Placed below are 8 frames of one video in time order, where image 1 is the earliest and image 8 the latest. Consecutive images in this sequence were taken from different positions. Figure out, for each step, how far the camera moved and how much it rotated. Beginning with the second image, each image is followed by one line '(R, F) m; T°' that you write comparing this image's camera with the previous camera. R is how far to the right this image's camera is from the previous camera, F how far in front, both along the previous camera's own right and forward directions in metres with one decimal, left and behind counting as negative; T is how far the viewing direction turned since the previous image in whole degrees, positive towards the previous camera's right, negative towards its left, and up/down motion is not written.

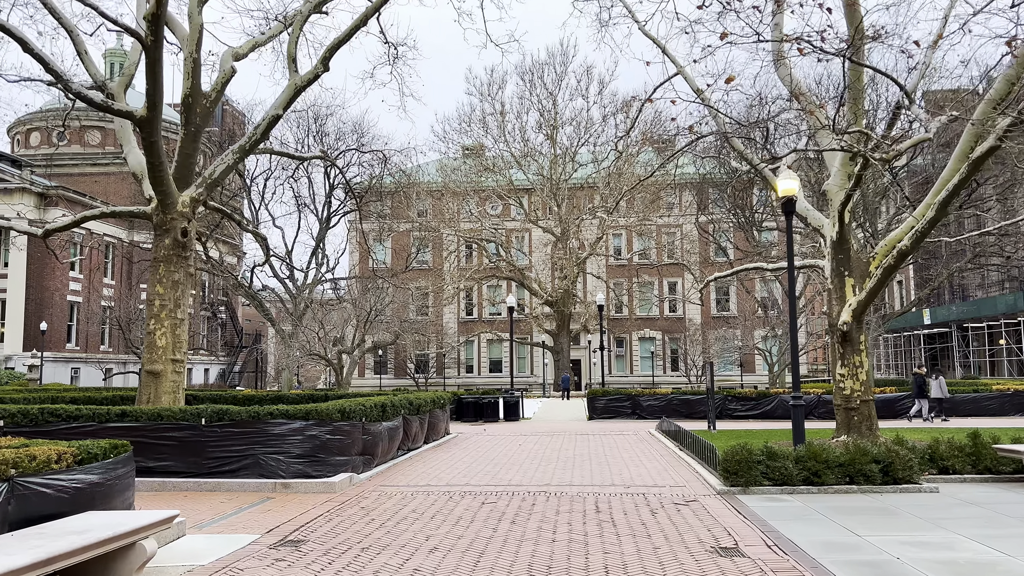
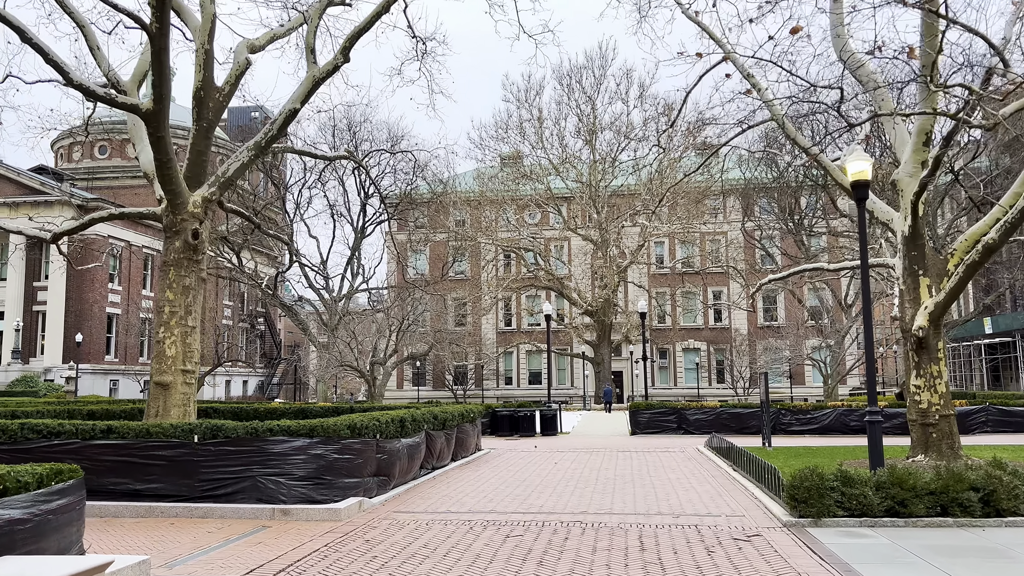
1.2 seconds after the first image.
(+0.1, +1.0) m; -3°
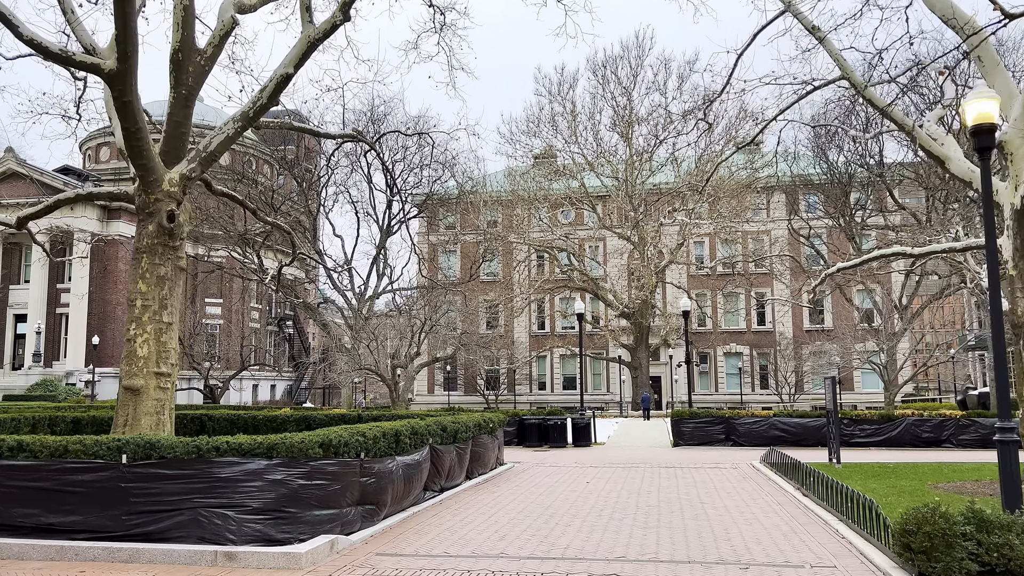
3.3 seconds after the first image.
(+0.1, +1.6) m; -3°
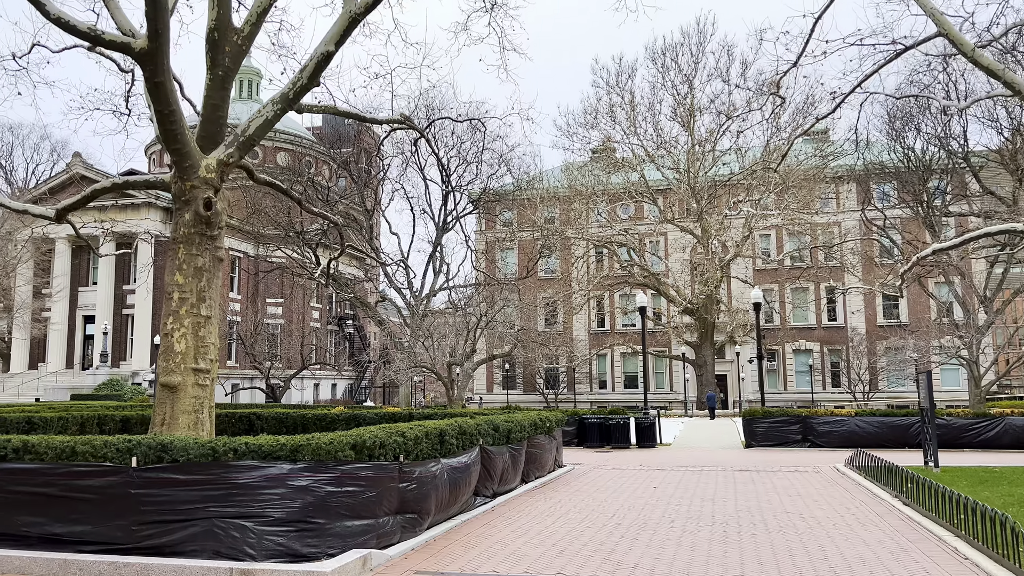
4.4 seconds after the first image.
(0.0, +0.8) m; -4°
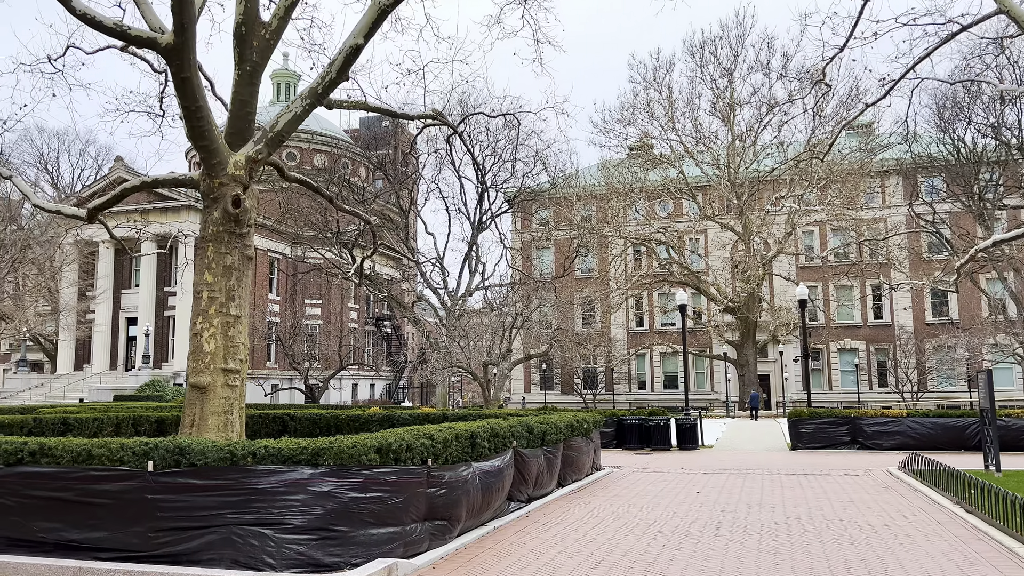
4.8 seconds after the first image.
(0.0, +0.3) m; -3°
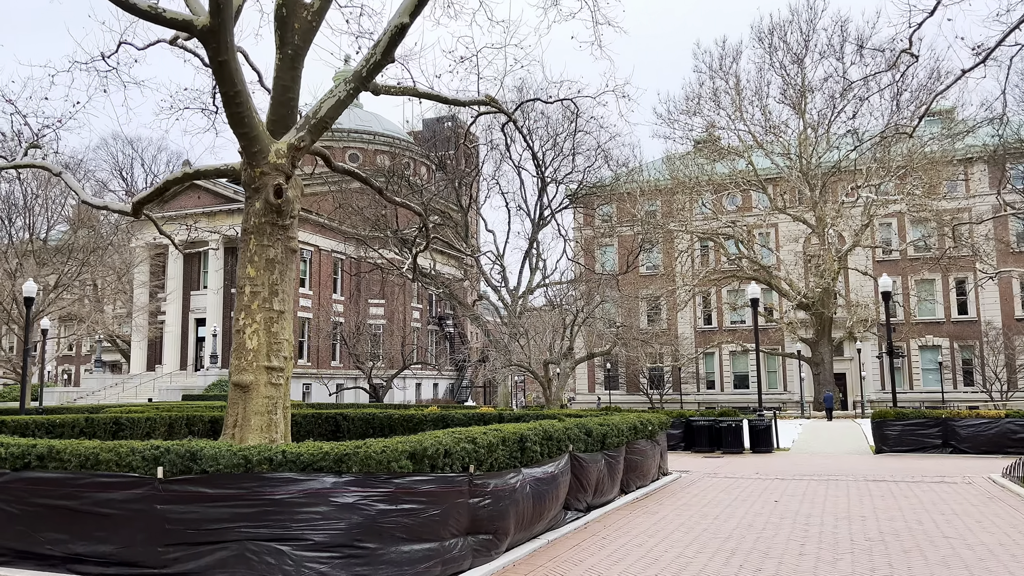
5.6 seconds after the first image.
(+0.1, +0.6) m; -5°
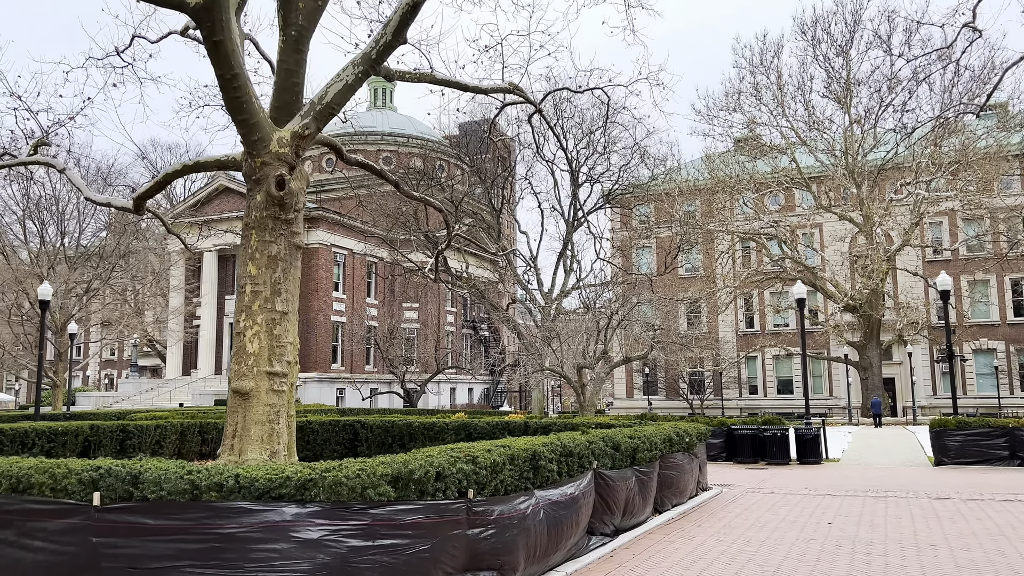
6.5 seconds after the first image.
(+0.2, +0.8) m; -3°
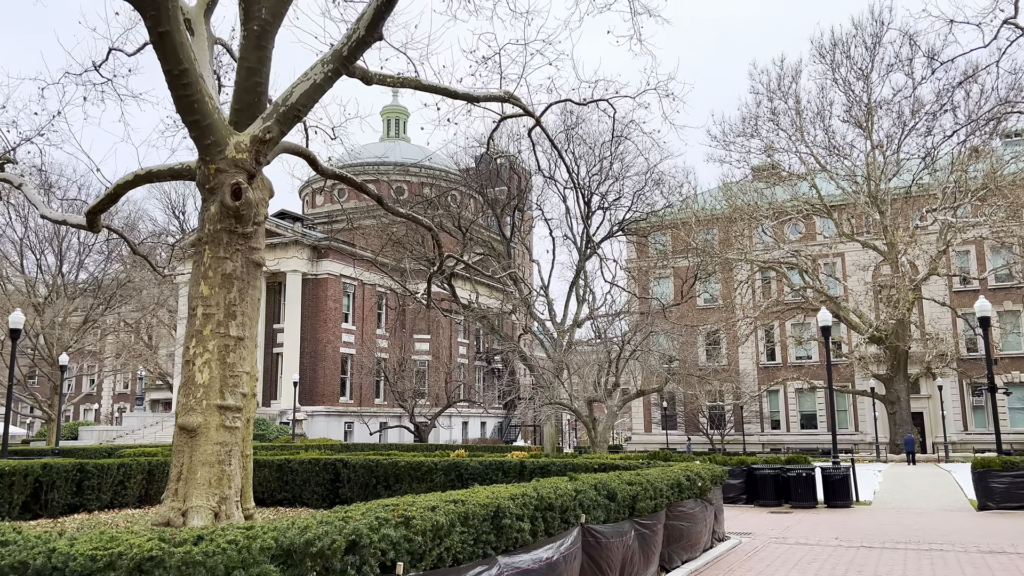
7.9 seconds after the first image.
(+0.3, +1.0) m; -1°
